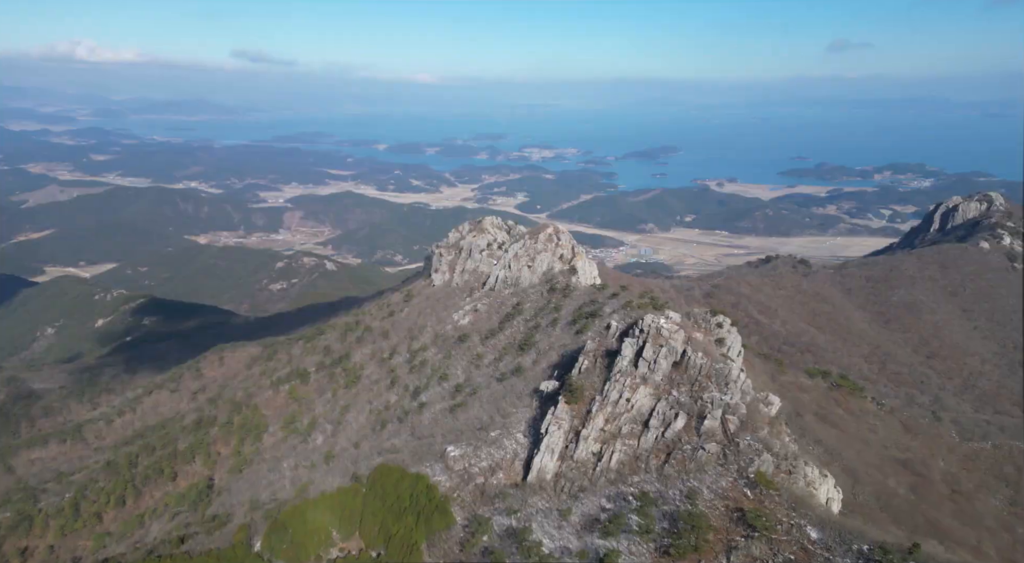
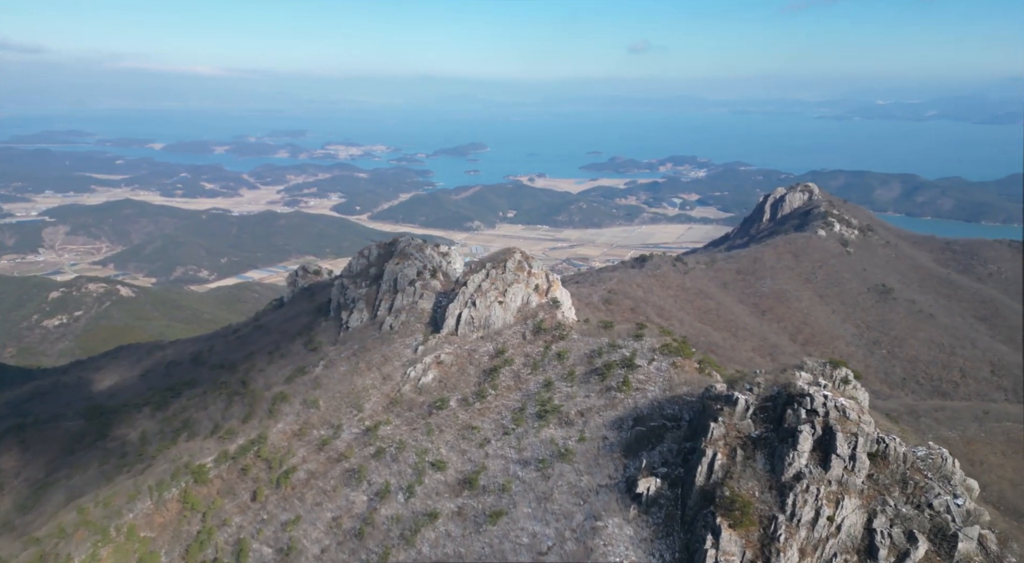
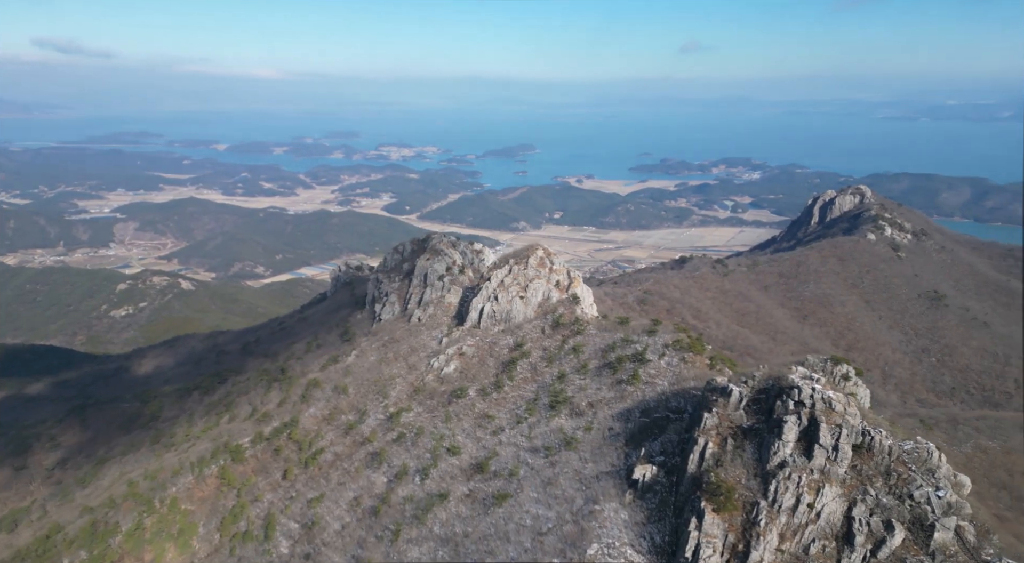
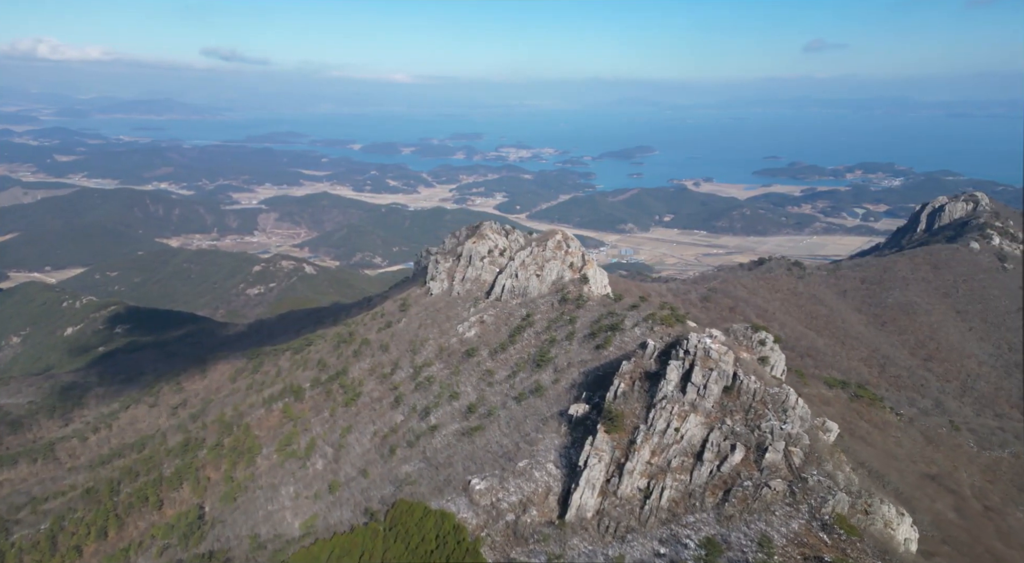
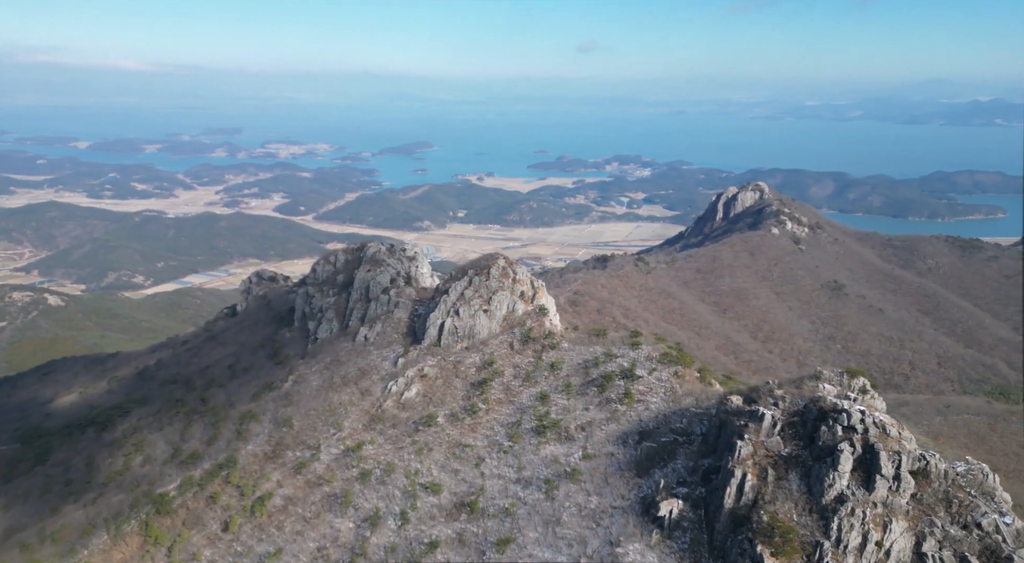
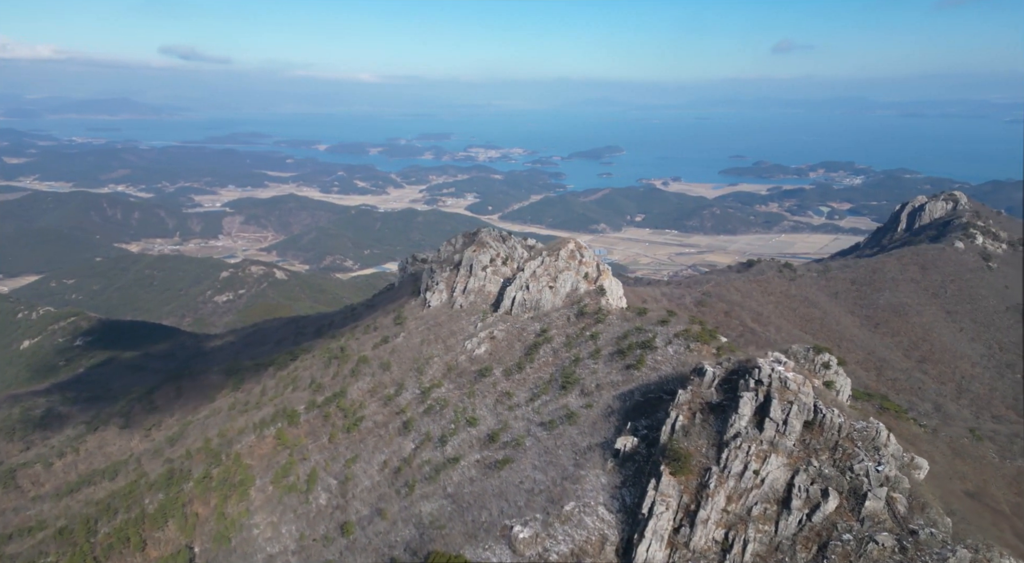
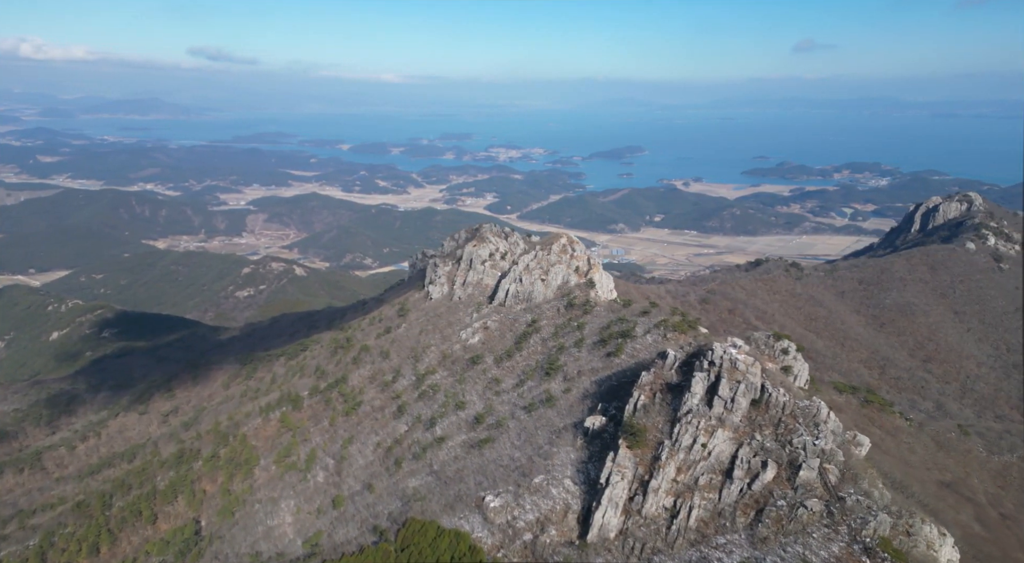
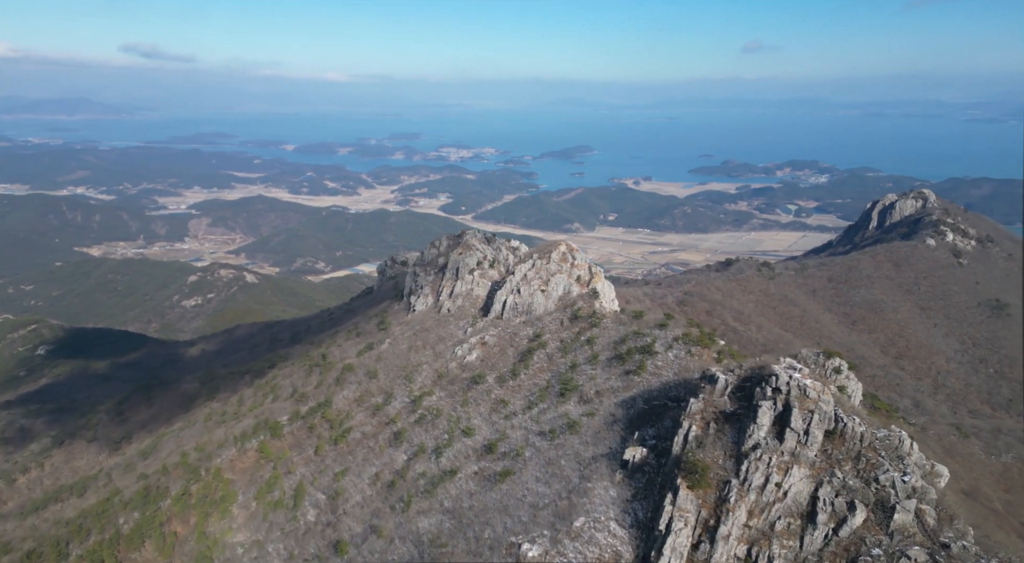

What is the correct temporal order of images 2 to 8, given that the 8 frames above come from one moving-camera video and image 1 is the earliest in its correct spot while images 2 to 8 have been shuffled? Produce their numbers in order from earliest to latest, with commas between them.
4, 7, 6, 8, 3, 2, 5
